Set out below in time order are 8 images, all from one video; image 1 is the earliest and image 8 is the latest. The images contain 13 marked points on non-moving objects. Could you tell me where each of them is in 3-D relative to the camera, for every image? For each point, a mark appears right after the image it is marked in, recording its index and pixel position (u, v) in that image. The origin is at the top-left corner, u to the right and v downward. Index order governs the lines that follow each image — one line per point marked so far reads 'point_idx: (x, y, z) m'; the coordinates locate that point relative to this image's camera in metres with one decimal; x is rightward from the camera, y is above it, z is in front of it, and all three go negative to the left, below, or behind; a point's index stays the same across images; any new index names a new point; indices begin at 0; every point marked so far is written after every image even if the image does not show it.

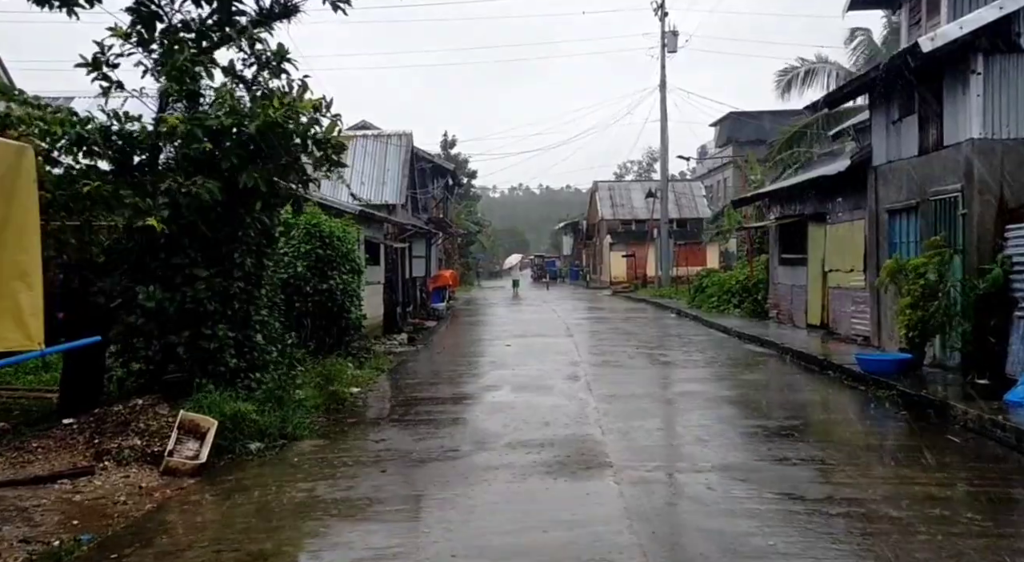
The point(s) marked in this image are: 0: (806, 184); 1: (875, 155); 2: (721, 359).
0: (+5.6, +1.9, +17.0) m
1: (+5.7, +2.0, +14.0) m
2: (+3.5, -1.3, +14.8) m
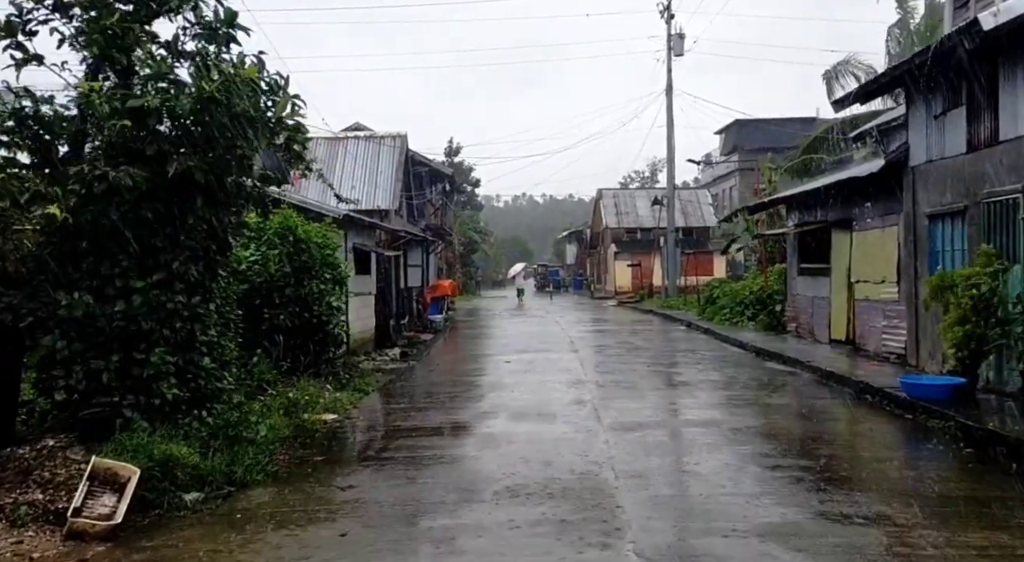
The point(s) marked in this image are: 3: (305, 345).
0: (+5.6, +1.7, +15.6) m
1: (+5.7, +1.8, +12.6) m
2: (+3.5, -1.5, +13.4) m
3: (-3.0, -0.9, +12.5) m
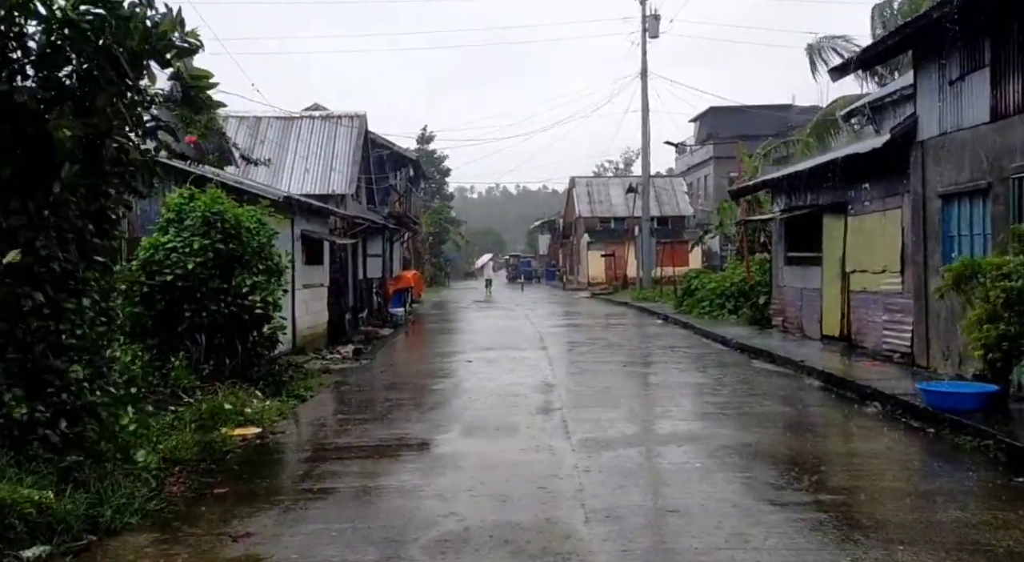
0: (+5.0, +1.8, +14.2) m
1: (+5.2, +2.0, +11.2) m
2: (+2.9, -1.4, +12.0) m
3: (-3.5, -0.8, +10.9) m
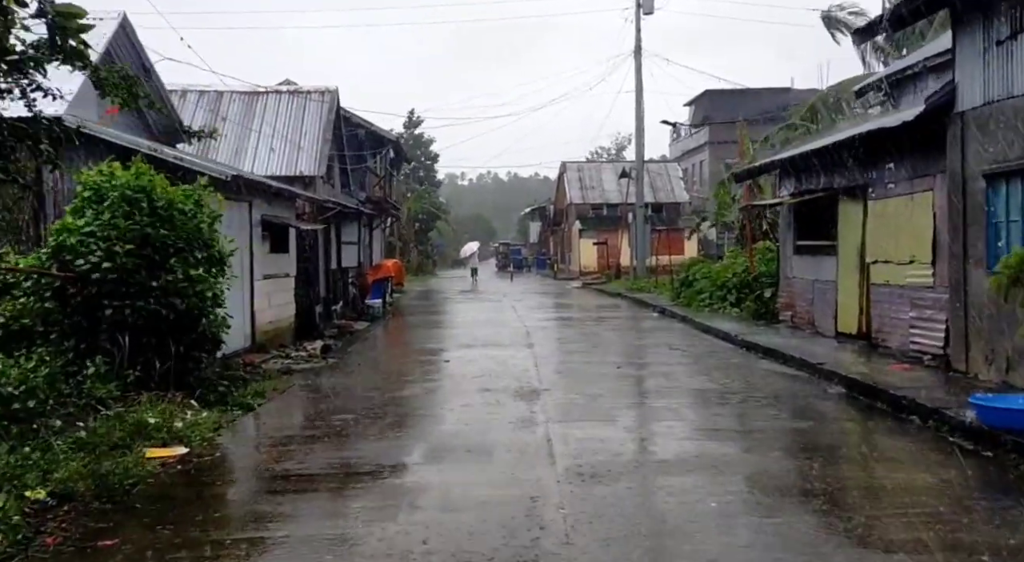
0: (+4.8, +2.0, +12.7) m
1: (+4.9, +2.0, +9.7) m
2: (+2.7, -1.3, +10.6) m
3: (-3.7, -0.7, +9.4) m
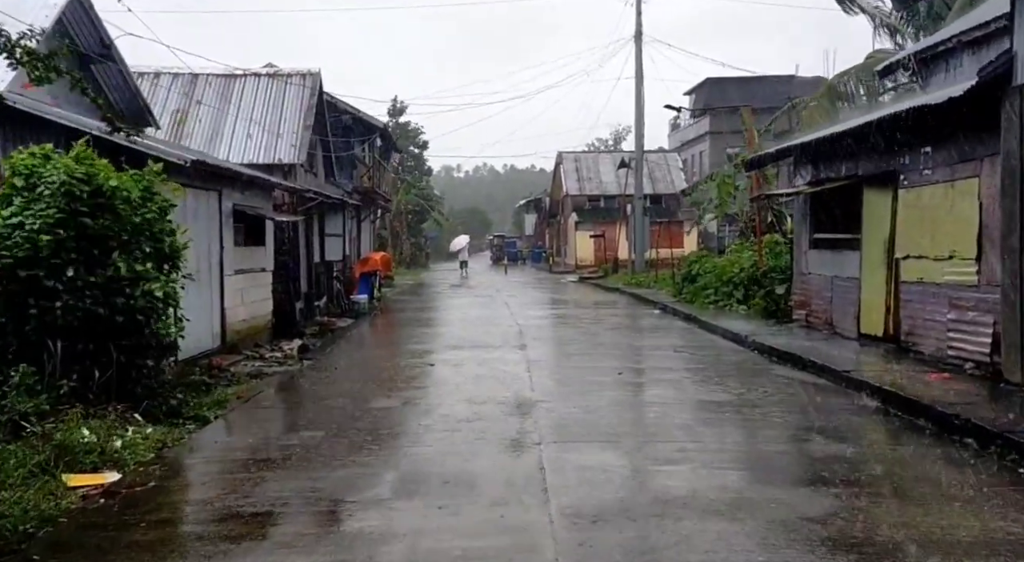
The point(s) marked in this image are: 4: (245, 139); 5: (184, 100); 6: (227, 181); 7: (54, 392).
0: (+4.7, +2.0, +11.6) m
1: (+4.9, +2.1, +8.5) m
2: (+2.6, -1.3, +9.4) m
3: (-3.8, -0.7, +8.2) m
4: (-5.1, +2.7, +16.8) m
5: (-6.5, +3.6, +17.6) m
6: (-4.1, +1.5, +12.8) m
7: (-4.0, -1.0, +7.8) m
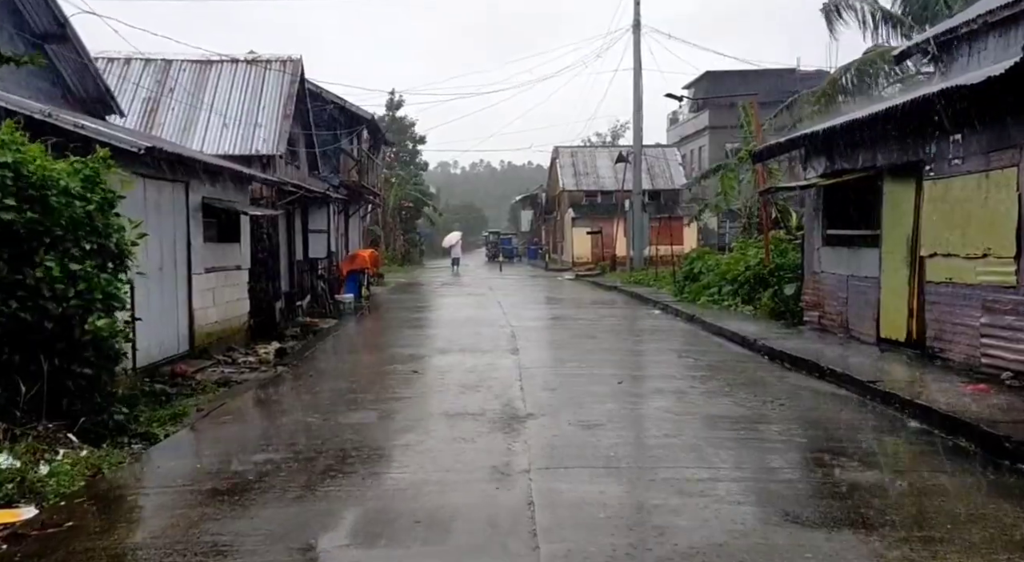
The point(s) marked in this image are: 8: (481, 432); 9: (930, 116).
0: (+4.6, +2.0, +10.6) m
1: (+4.8, +2.0, +7.6) m
2: (+2.5, -1.3, +8.5) m
3: (-3.9, -0.7, +7.2) m
4: (-5.2, +2.7, +15.8) m
5: (-6.7, +3.6, +16.6) m
6: (-4.2, +1.5, +11.9) m
7: (-4.1, -1.0, +6.9) m
8: (-0.3, -1.3, +7.7) m
9: (+4.8, +1.9, +10.4) m
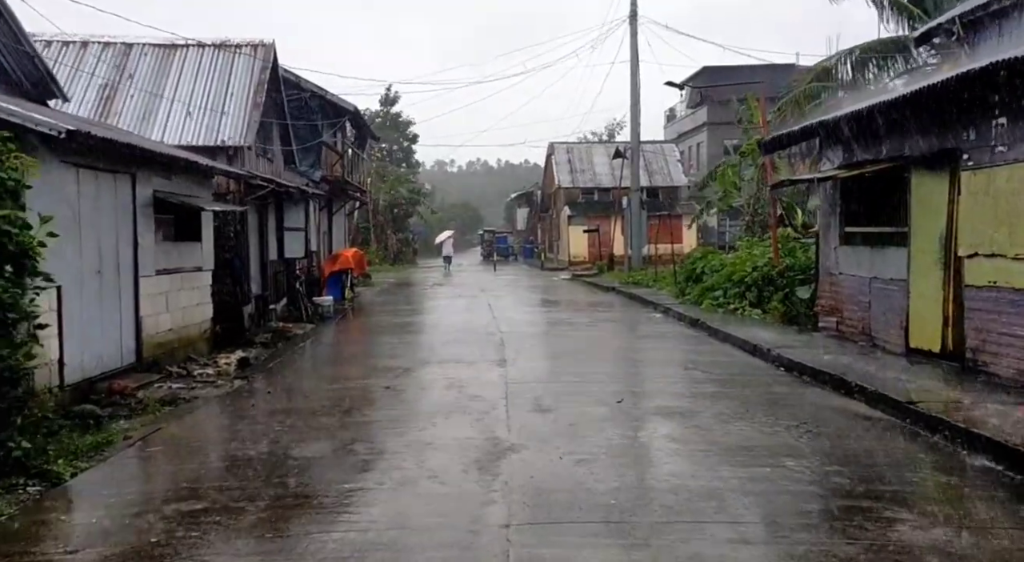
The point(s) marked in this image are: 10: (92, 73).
0: (+4.4, +2.0, +9.4) m
1: (+4.6, +2.0, +6.4) m
2: (+2.4, -1.3, +7.2) m
3: (-4.0, -0.7, +6.0) m
4: (-5.4, +2.7, +14.6) m
5: (-6.8, +3.6, +15.3) m
6: (-4.4, +1.4, +10.6) m
7: (-4.3, -1.0, +5.6) m
8: (-0.4, -1.4, +6.4) m
9: (+4.7, +1.9, +9.1) m
10: (-7.3, +3.6, +15.4) m
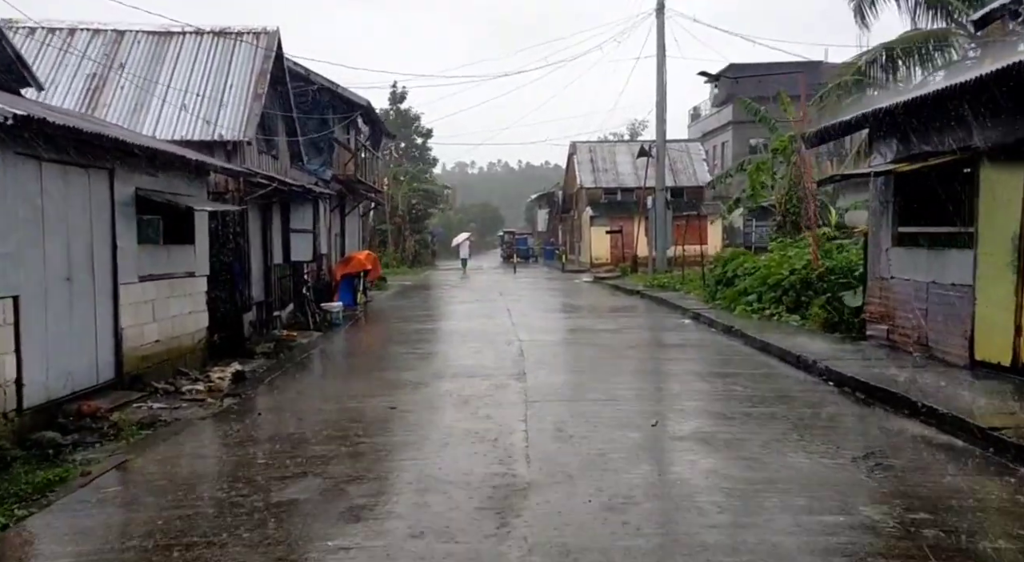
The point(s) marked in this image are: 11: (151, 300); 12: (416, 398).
0: (+4.6, +1.9, +8.2) m
1: (+4.7, +1.9, +5.2) m
2: (+2.5, -1.4, +6.1) m
3: (-3.9, -0.8, +5.0) m
4: (-5.1, +2.6, +13.6) m
5: (-6.5, +3.5, +14.4) m
6: (-4.2, +1.3, +9.6) m
7: (-4.2, -1.1, +4.6) m
8: (-0.3, -1.4, +5.3) m
9: (+4.9, +1.8, +7.9) m
10: (-7.0, +3.5, +14.5) m
11: (-4.2, -0.2, +10.1) m
12: (-1.1, -1.3, +9.6) m
